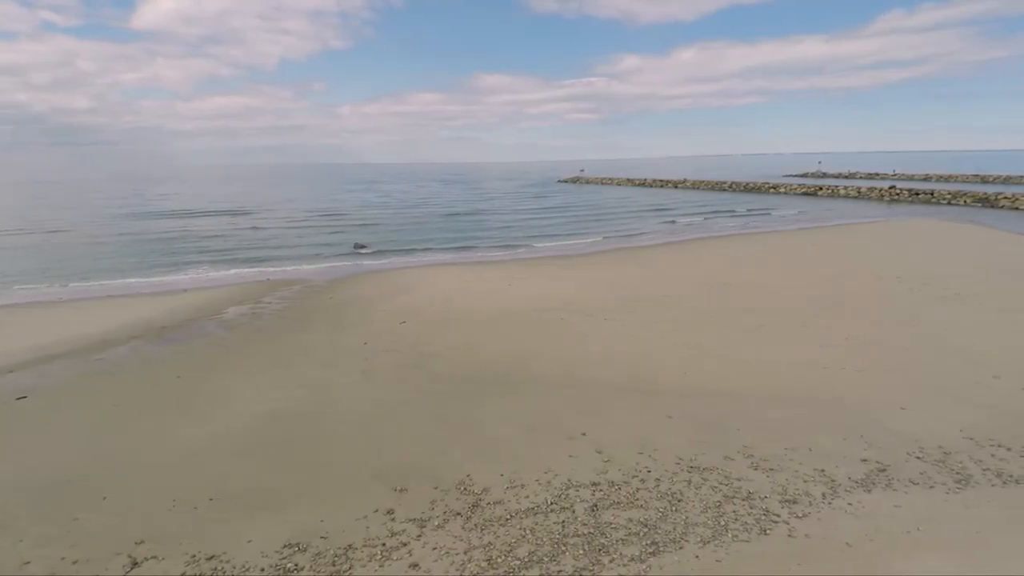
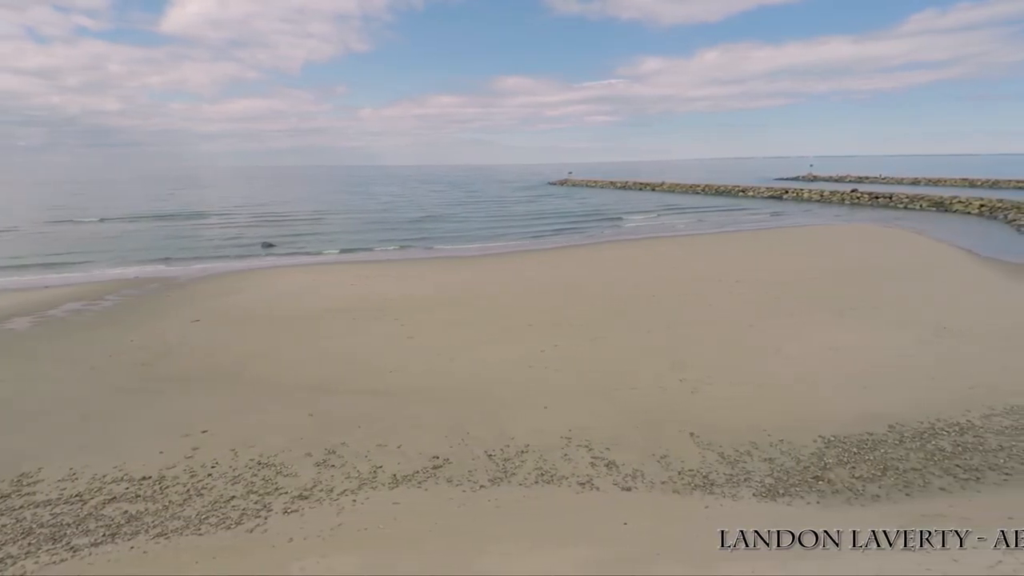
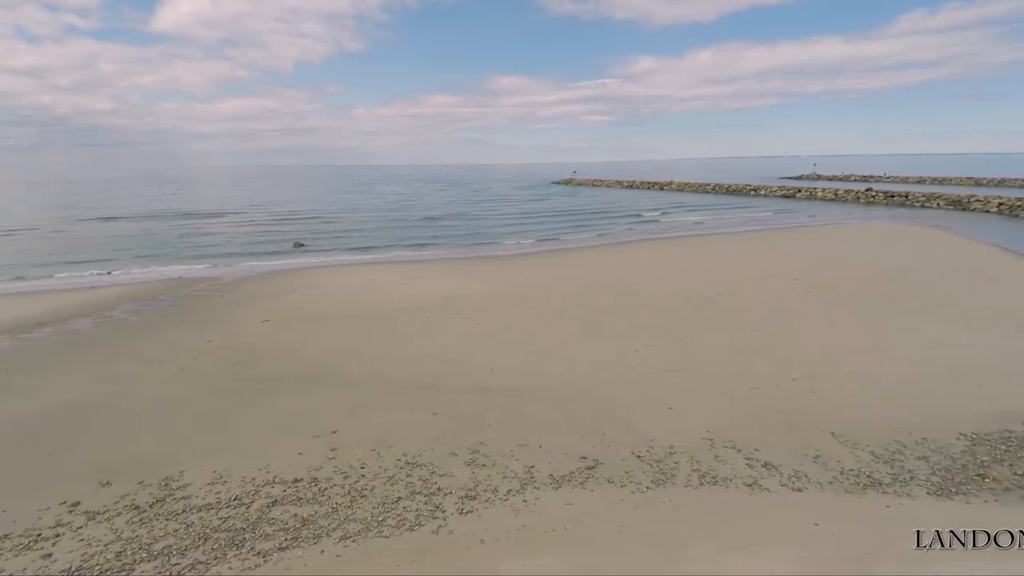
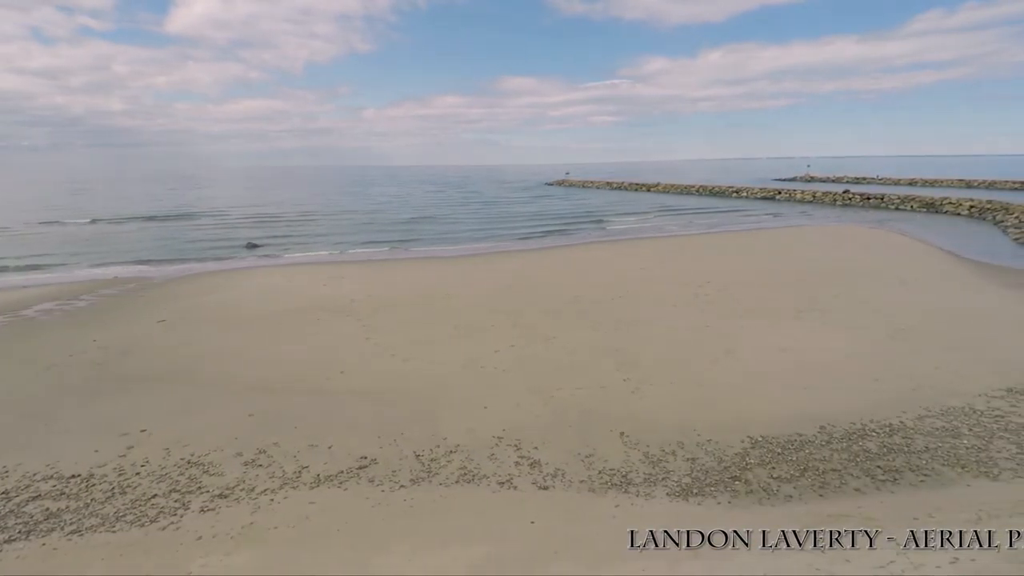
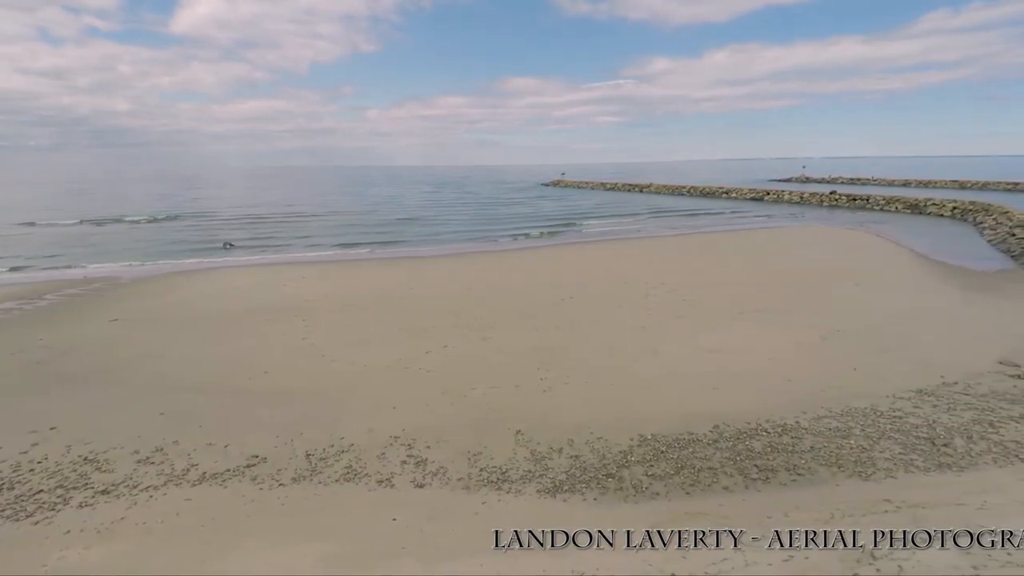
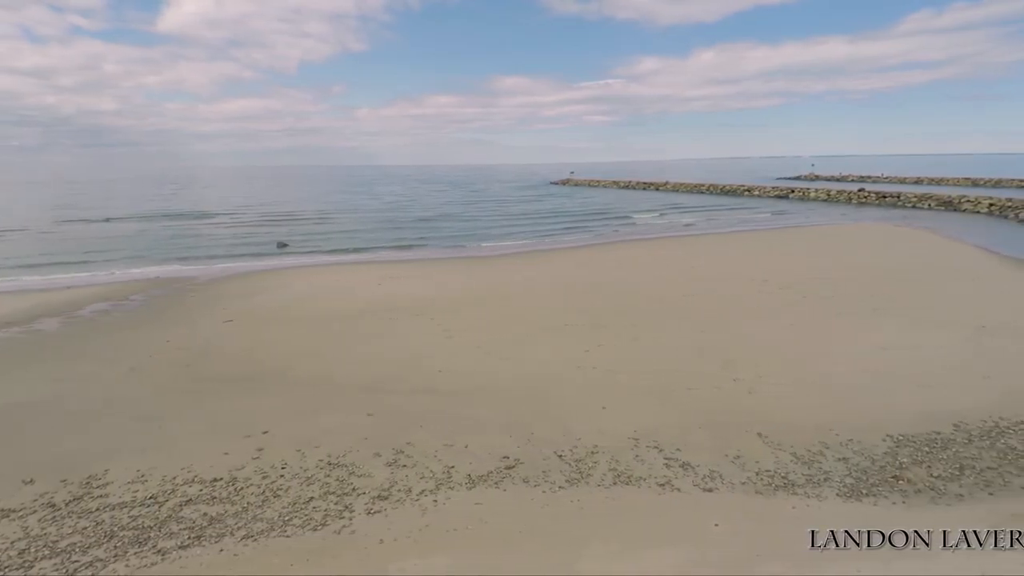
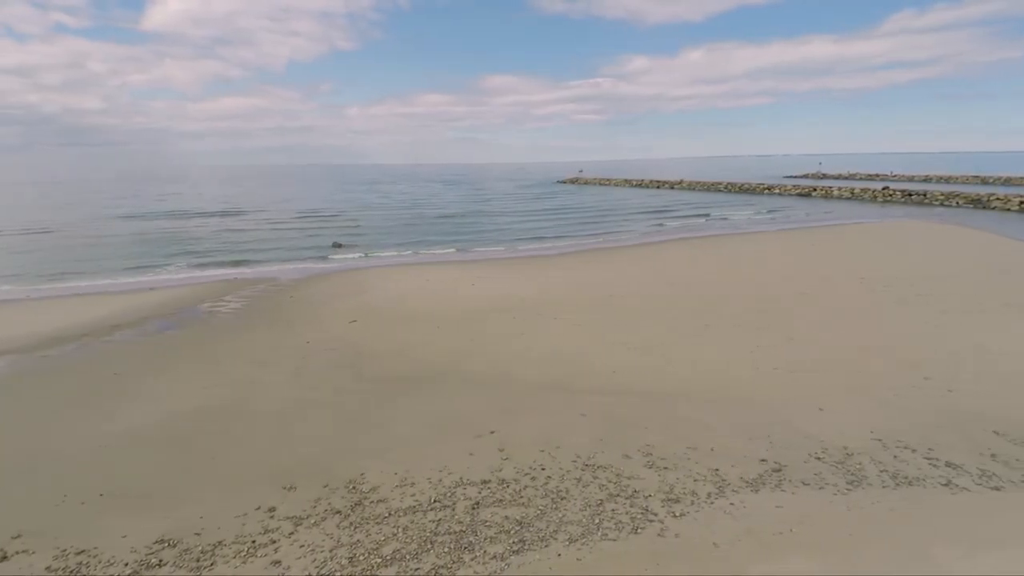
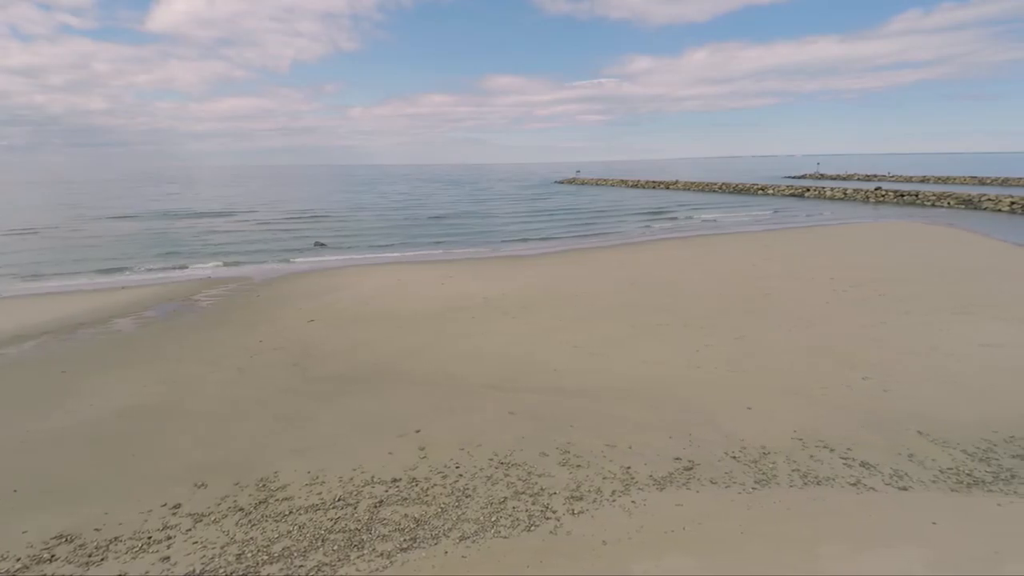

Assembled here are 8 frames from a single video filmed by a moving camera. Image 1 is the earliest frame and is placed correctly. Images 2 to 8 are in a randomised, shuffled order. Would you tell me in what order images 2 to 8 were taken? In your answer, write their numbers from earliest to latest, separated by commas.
7, 8, 3, 6, 2, 4, 5
